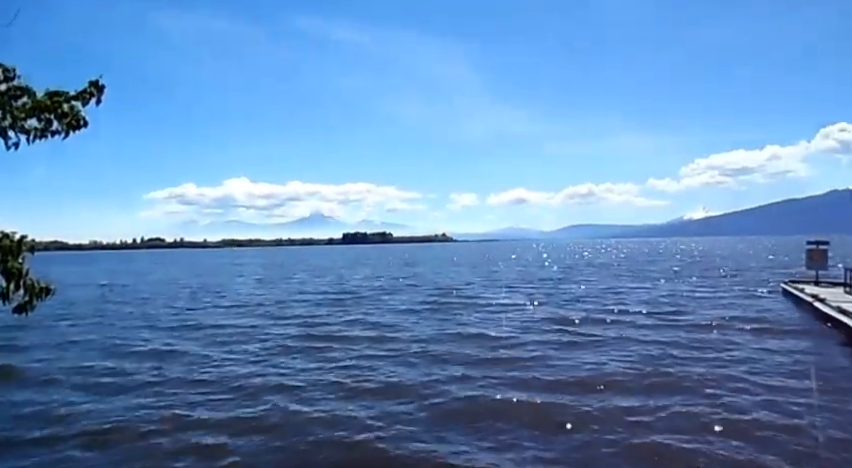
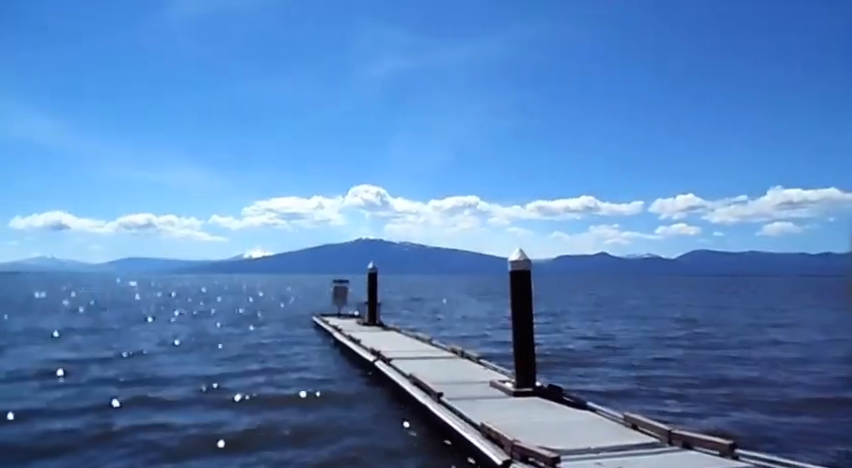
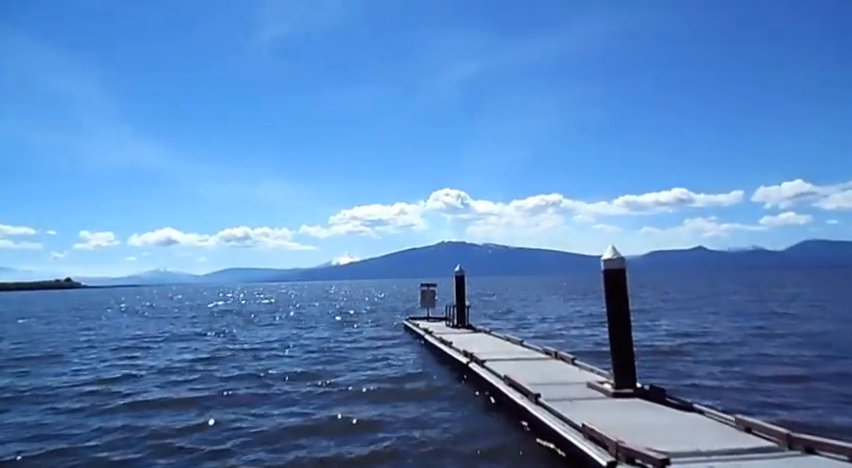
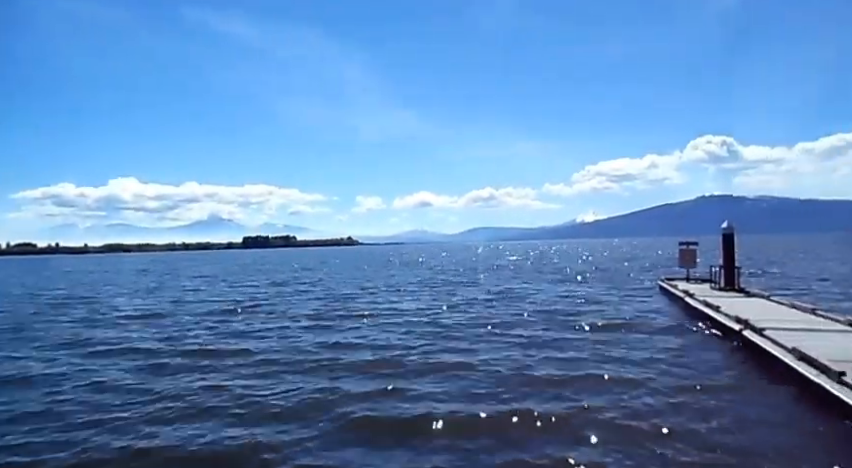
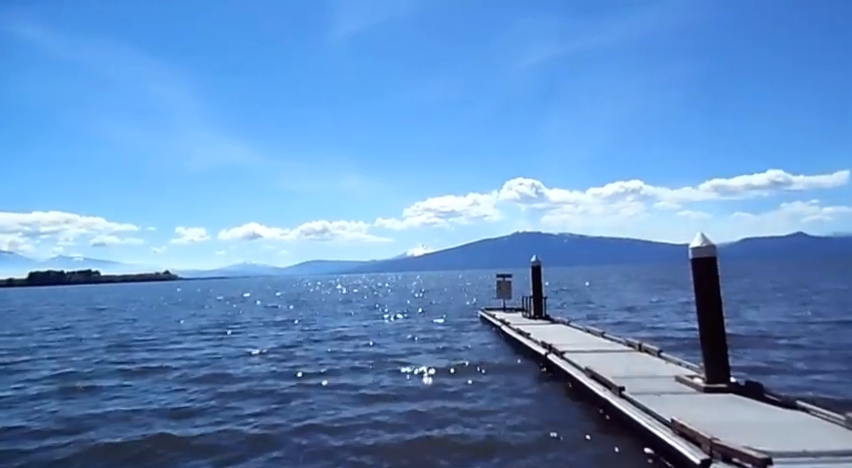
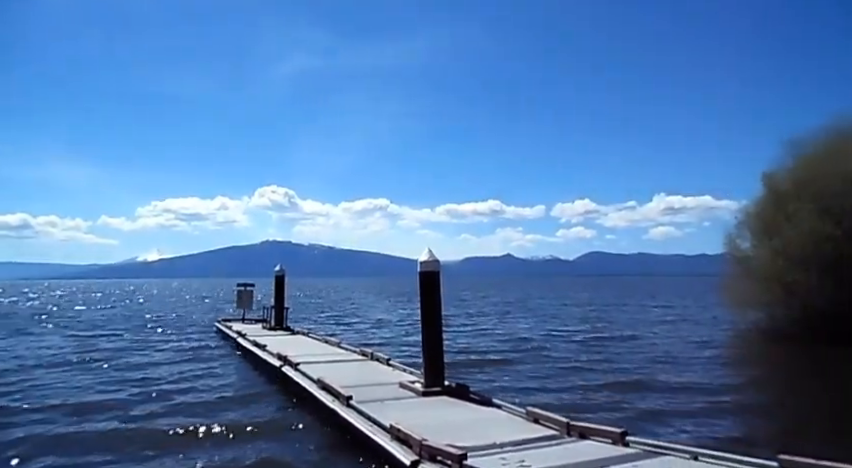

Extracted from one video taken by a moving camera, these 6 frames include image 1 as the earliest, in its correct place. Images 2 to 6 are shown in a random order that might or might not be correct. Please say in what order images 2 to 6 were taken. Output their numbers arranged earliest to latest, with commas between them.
4, 5, 3, 2, 6
